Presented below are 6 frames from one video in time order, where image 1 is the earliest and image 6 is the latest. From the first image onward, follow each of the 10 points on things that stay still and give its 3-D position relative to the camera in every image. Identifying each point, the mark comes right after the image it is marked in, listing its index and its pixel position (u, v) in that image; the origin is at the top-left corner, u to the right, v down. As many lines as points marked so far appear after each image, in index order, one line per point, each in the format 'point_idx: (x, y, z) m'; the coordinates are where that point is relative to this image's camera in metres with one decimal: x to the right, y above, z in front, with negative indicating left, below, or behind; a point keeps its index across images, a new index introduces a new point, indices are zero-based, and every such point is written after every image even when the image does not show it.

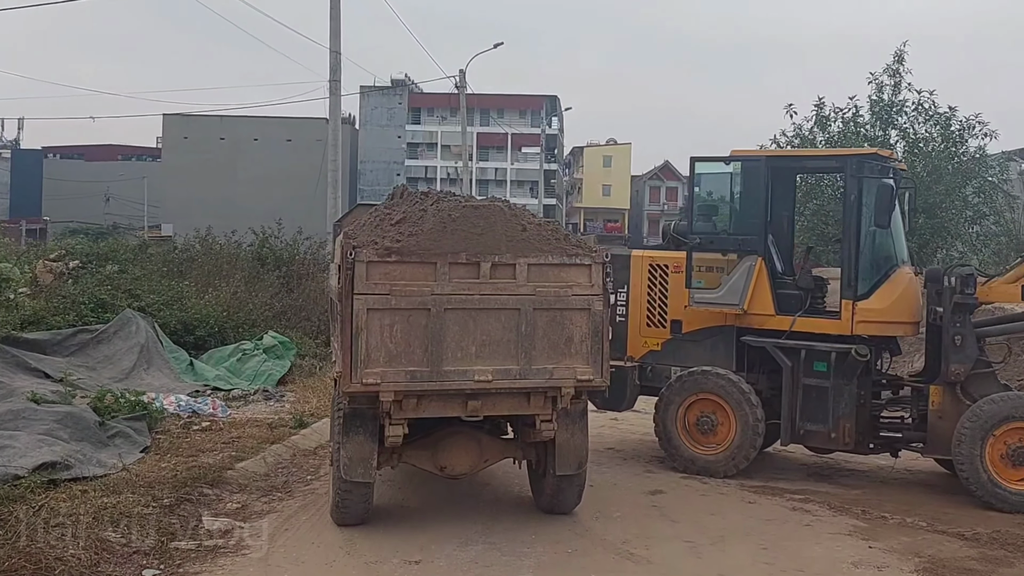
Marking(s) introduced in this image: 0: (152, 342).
0: (-5.1, -0.8, +12.8) m
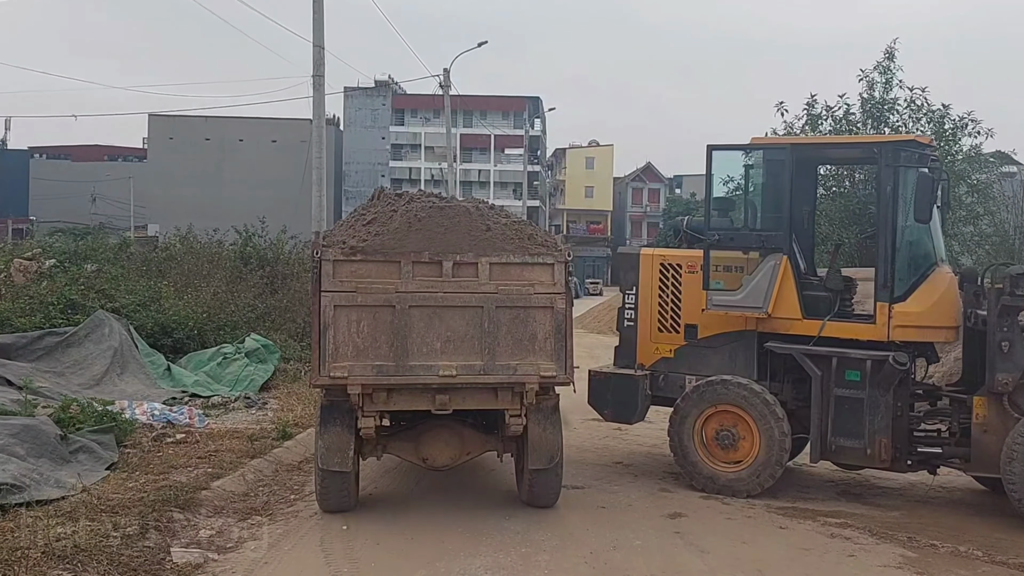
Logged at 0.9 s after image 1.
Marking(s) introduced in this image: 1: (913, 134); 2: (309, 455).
0: (-5.2, -0.8, +12.0) m
1: (+3.2, +1.2, +7.0) m
2: (-2.1, -1.7, +9.1) m
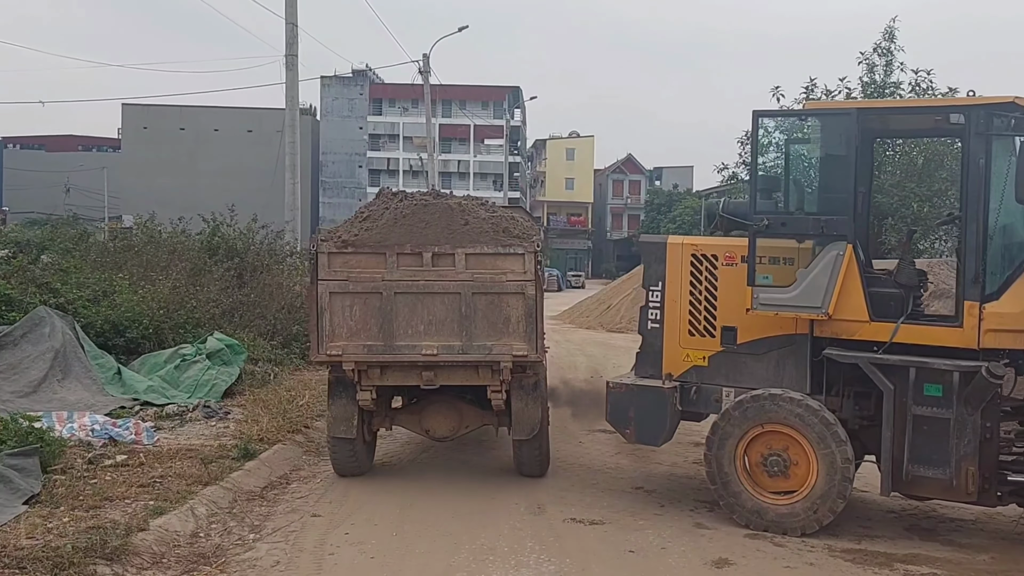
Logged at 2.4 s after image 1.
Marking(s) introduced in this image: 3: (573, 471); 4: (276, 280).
0: (-5.2, -0.7, +10.6) m
1: (+3.2, +1.2, +5.8) m
2: (-2.1, -1.7, +7.8) m
3: (+0.6, -1.7, +8.3) m
4: (-4.2, +0.2, +15.7) m
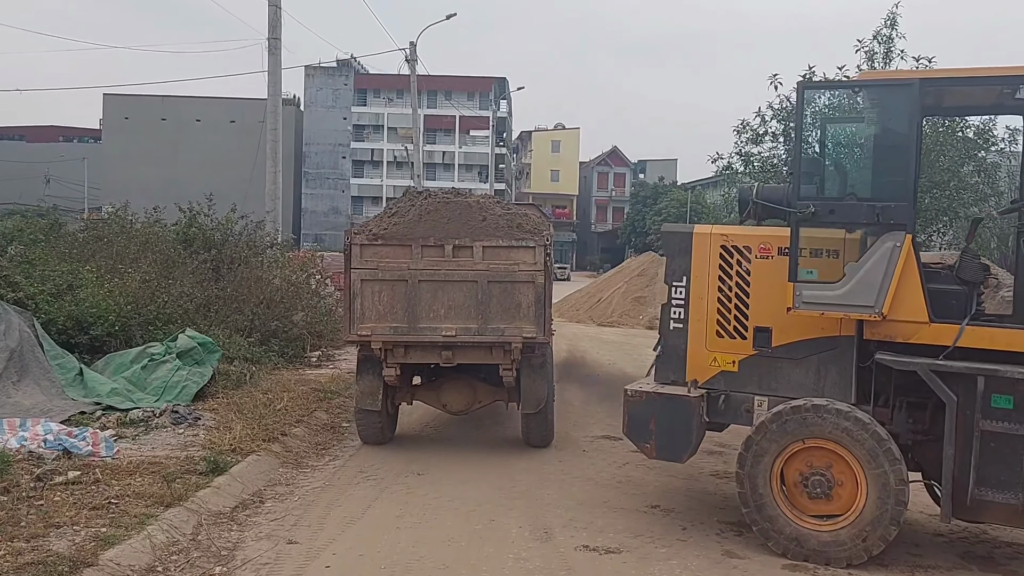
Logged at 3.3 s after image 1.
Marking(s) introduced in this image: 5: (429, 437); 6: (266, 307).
0: (-5.3, -0.6, +9.7) m
1: (+3.3, +1.3, +5.0) m
2: (-2.1, -1.6, +6.9) m
3: (+0.6, -1.6, +7.5) m
4: (-4.3, +0.3, +14.8) m
5: (-0.9, -1.6, +9.3) m
6: (-4.0, -0.3, +14.6) m
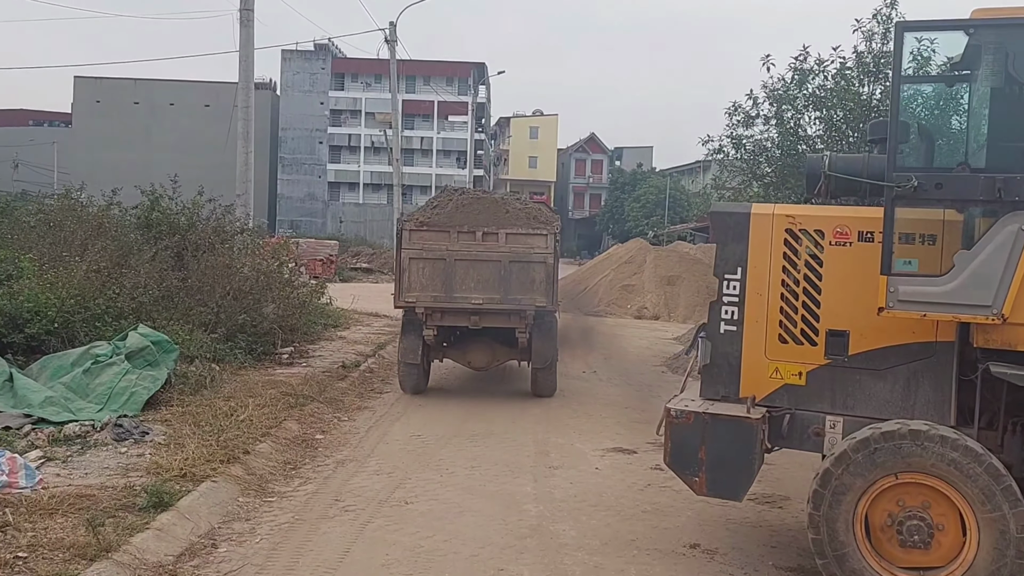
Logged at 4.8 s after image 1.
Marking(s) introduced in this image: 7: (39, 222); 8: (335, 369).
0: (-5.3, -0.6, +8.3) m
1: (+3.4, +1.3, +3.9) m
2: (-2.0, -1.6, +5.7) m
3: (+0.6, -1.6, +6.3) m
4: (-4.4, +0.4, +13.5) m
5: (-0.9, -1.5, +8.1) m
6: (-4.2, -0.2, +13.3) m
7: (-7.1, +0.9, +13.3) m
8: (-2.4, -1.1, +12.1) m
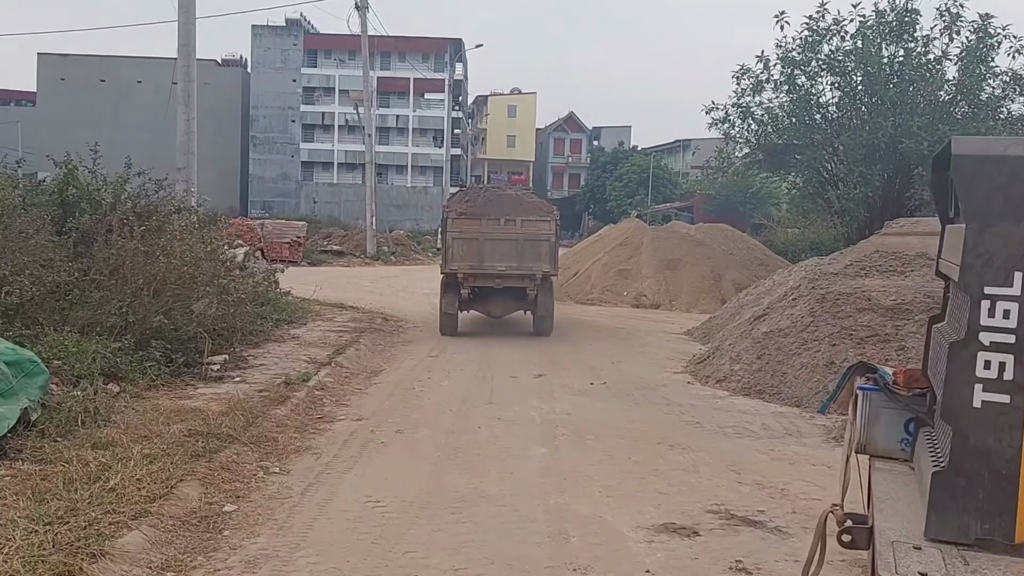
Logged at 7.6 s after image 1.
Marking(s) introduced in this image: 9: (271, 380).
0: (-5.3, -0.6, +5.5) m
1: (+3.5, +1.2, +1.2) m
2: (-1.9, -1.7, +3.0) m
3: (+0.7, -1.6, +3.6) m
4: (-4.5, +0.5, +10.7) m
5: (-0.9, -1.5, +5.4) m
6: (-4.3, -0.1, +10.5) m
7: (-7.2, +1.0, +10.4) m
8: (-2.5, -1.0, +9.3) m
9: (-2.6, -1.0, +9.8) m
